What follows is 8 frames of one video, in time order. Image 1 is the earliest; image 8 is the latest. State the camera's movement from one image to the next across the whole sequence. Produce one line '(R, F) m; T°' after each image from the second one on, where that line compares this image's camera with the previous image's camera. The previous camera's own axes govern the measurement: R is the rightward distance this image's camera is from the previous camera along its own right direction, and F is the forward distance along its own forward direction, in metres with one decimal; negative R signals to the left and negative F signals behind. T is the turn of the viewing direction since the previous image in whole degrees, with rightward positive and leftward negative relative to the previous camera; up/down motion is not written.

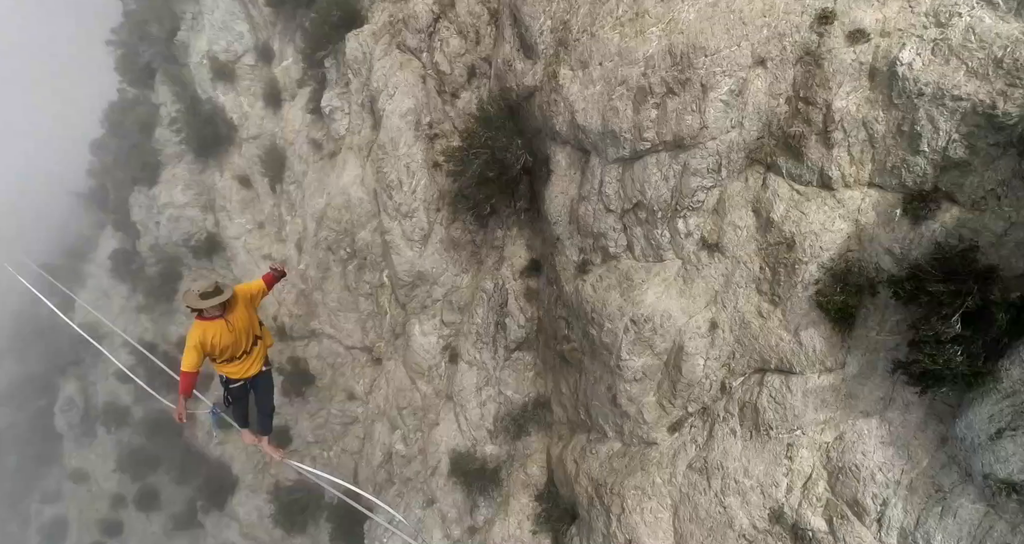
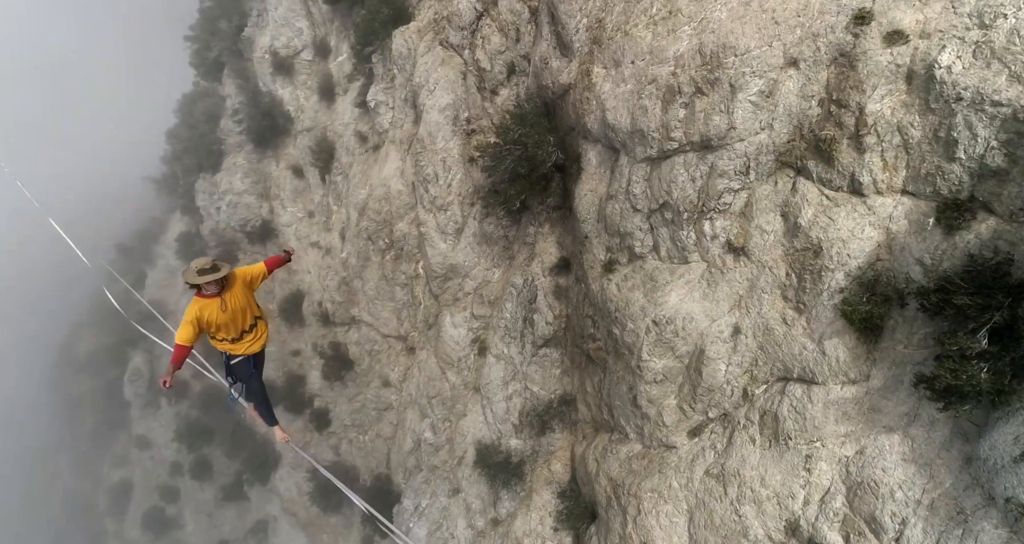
(+1.0, -0.1) m; -6°
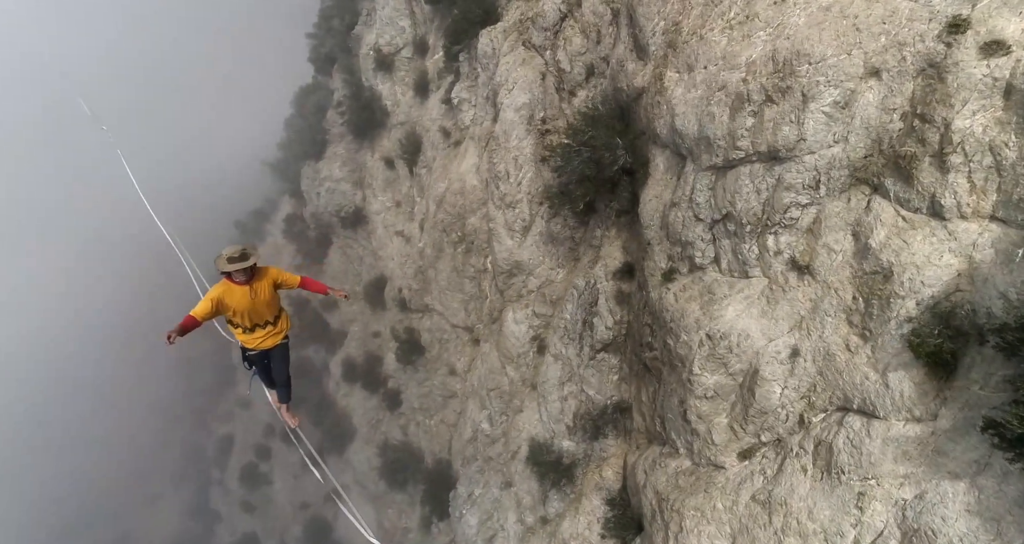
(+1.3, 0.0) m; -10°
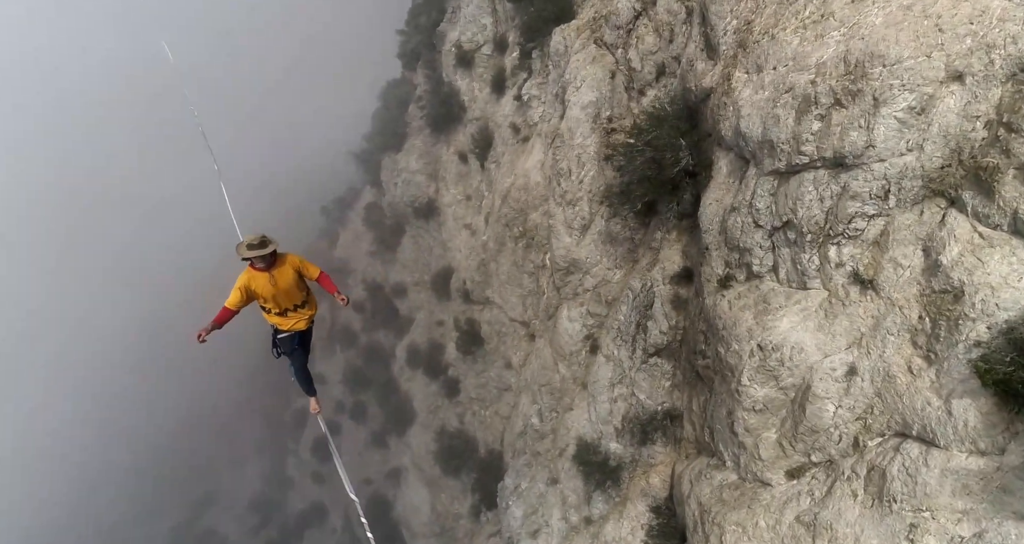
(+0.7, 0.0) m; -7°
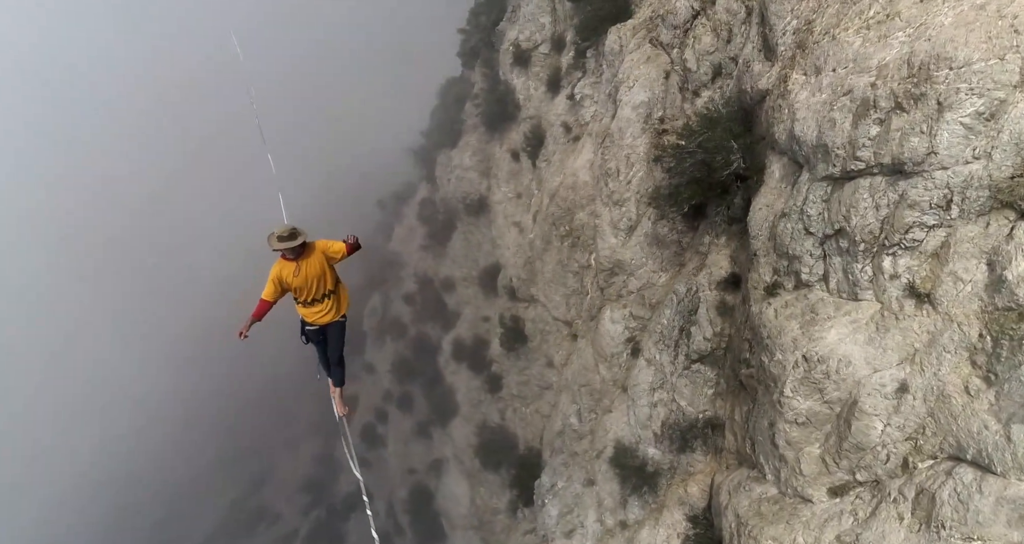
(+0.3, +0.1) m; -5°
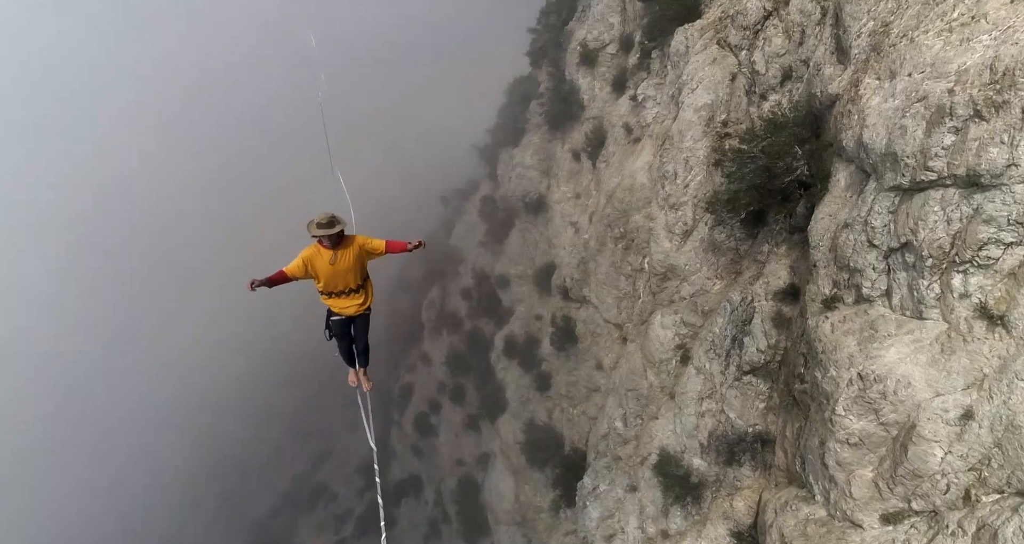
(+0.5, +0.1) m; -6°
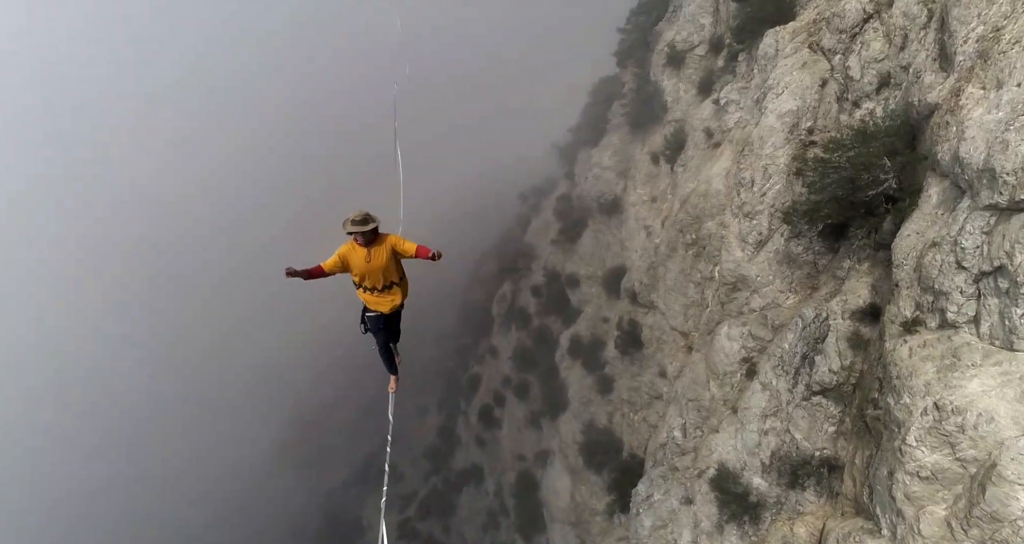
(+0.5, +0.1) m; -8°
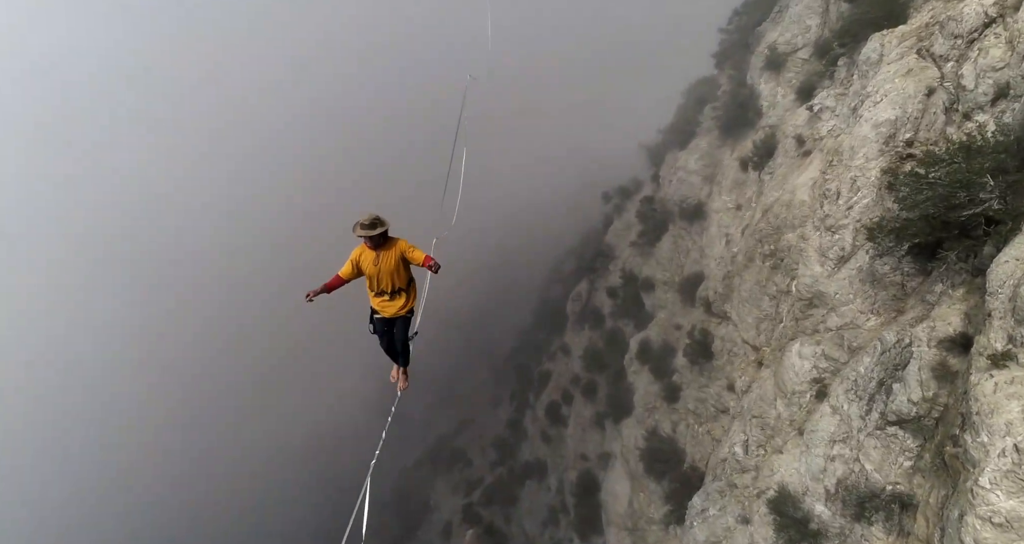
(+0.8, 0.0) m; -9°
